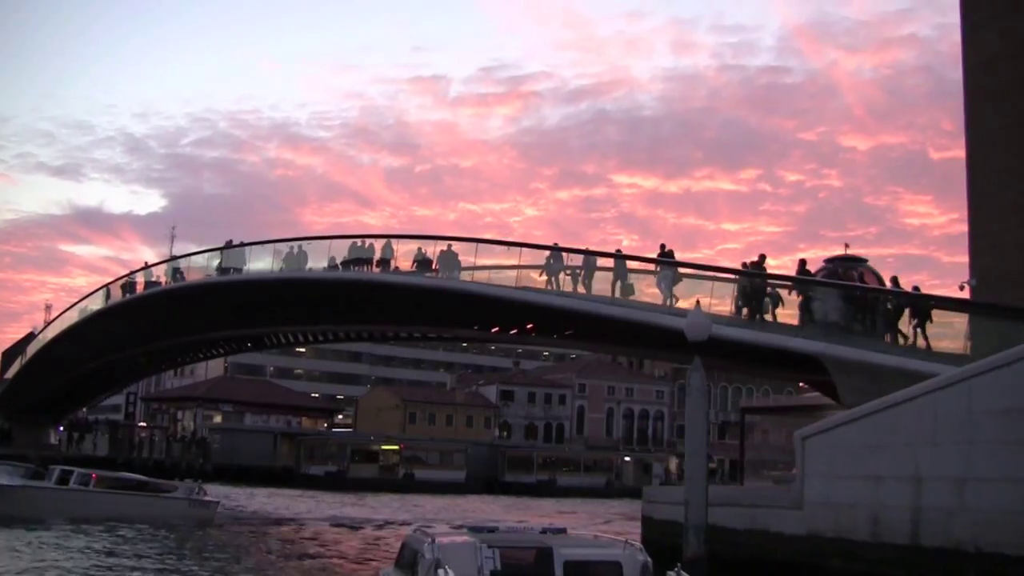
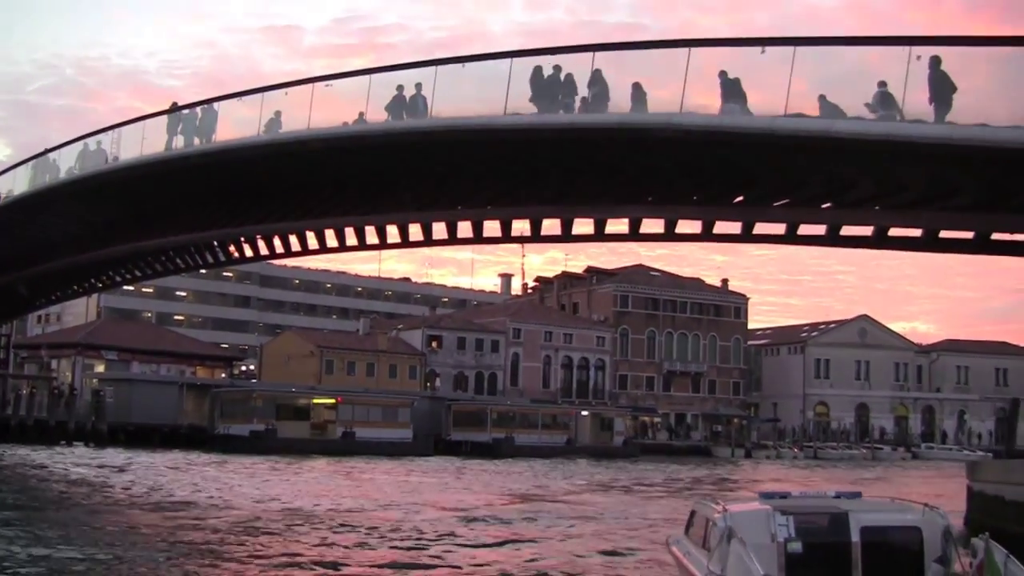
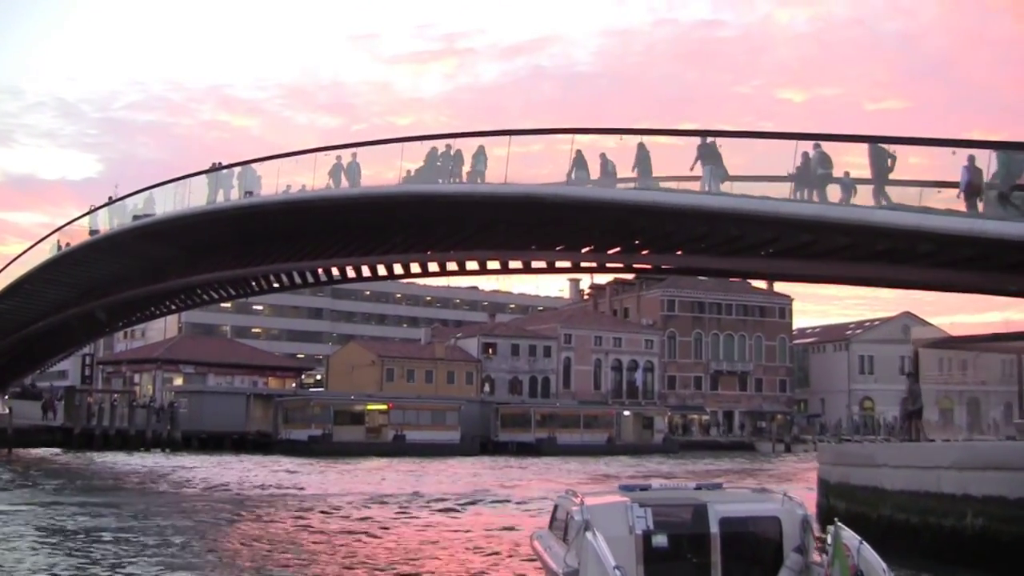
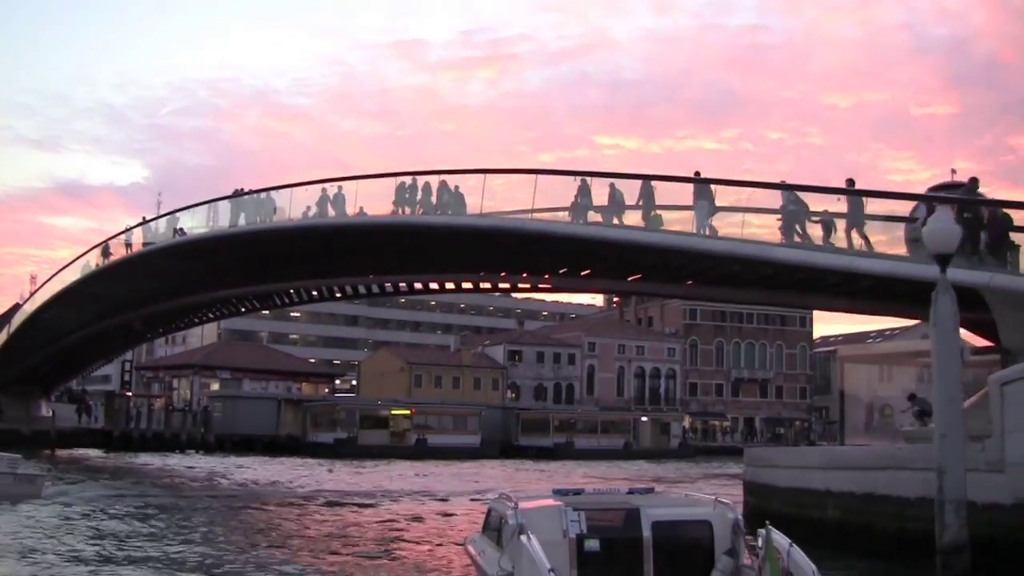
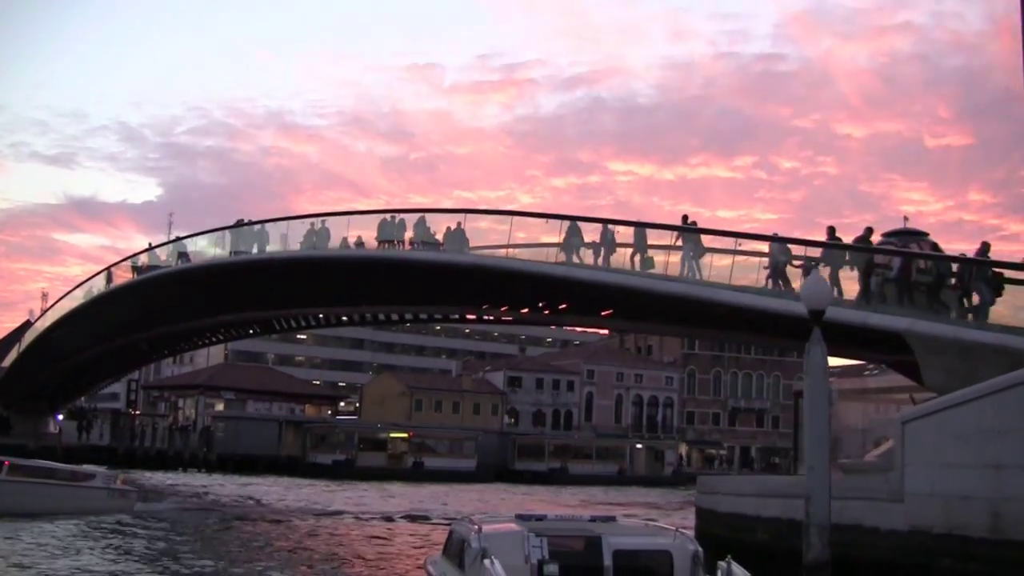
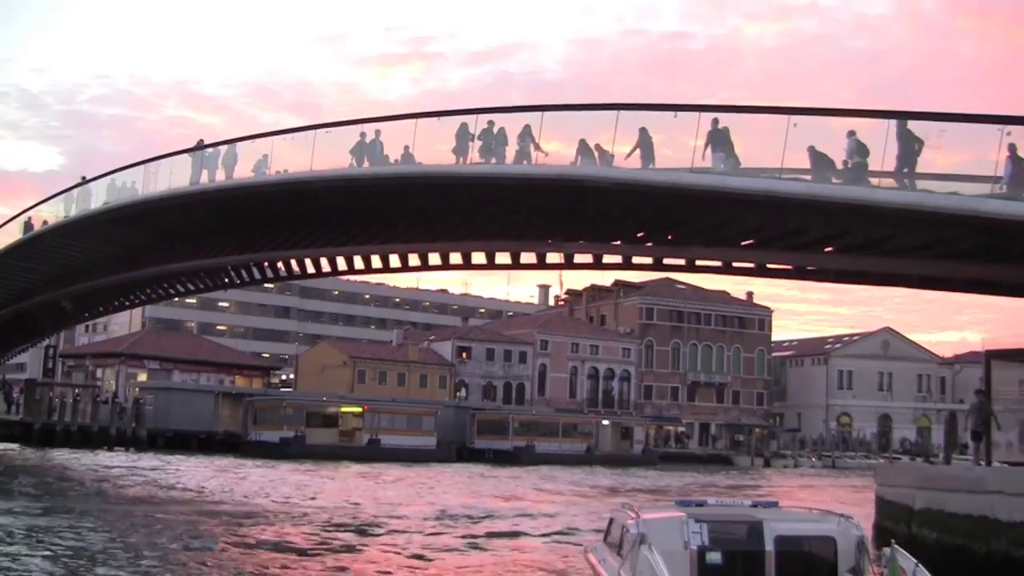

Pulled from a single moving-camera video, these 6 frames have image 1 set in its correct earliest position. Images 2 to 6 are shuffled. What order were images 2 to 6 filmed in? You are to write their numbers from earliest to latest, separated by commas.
5, 4, 3, 6, 2
